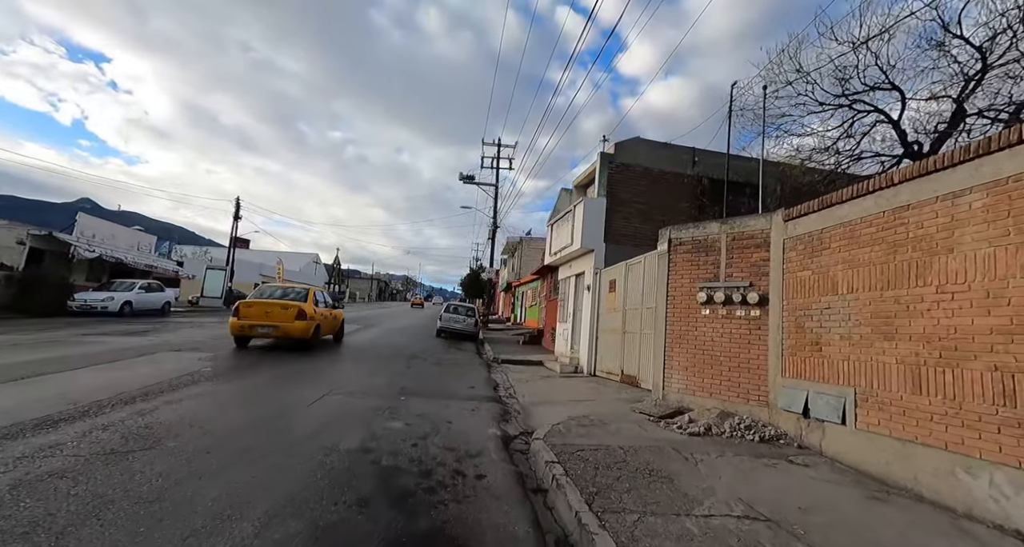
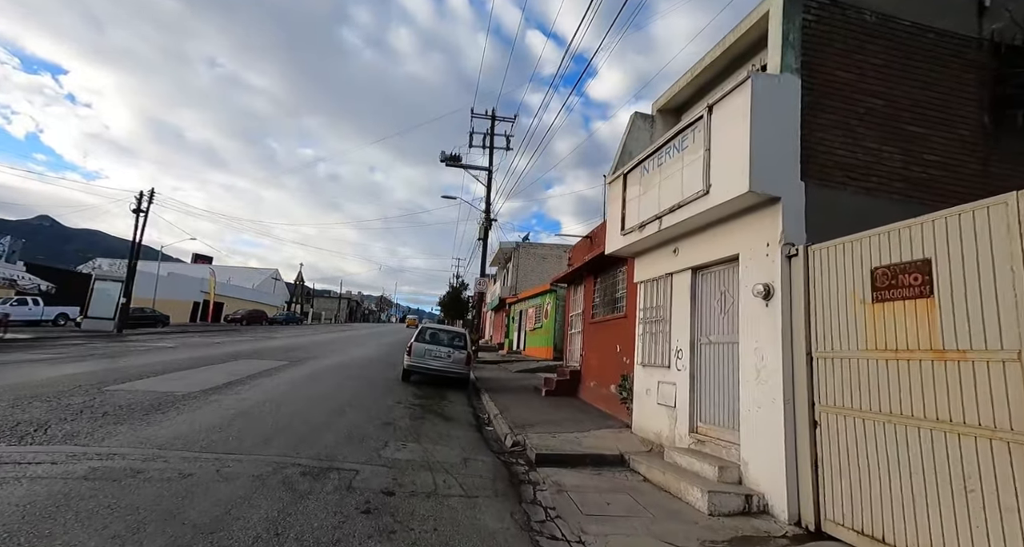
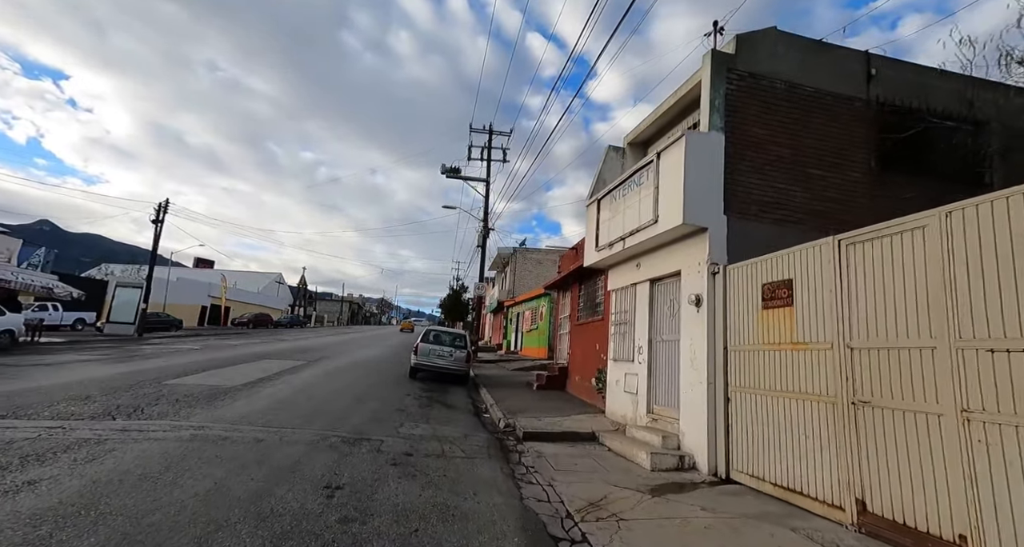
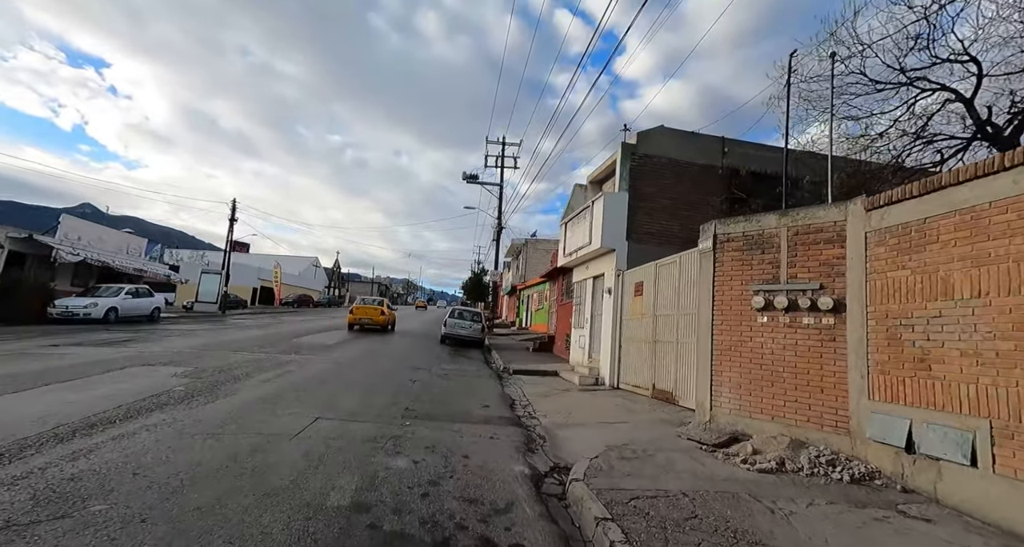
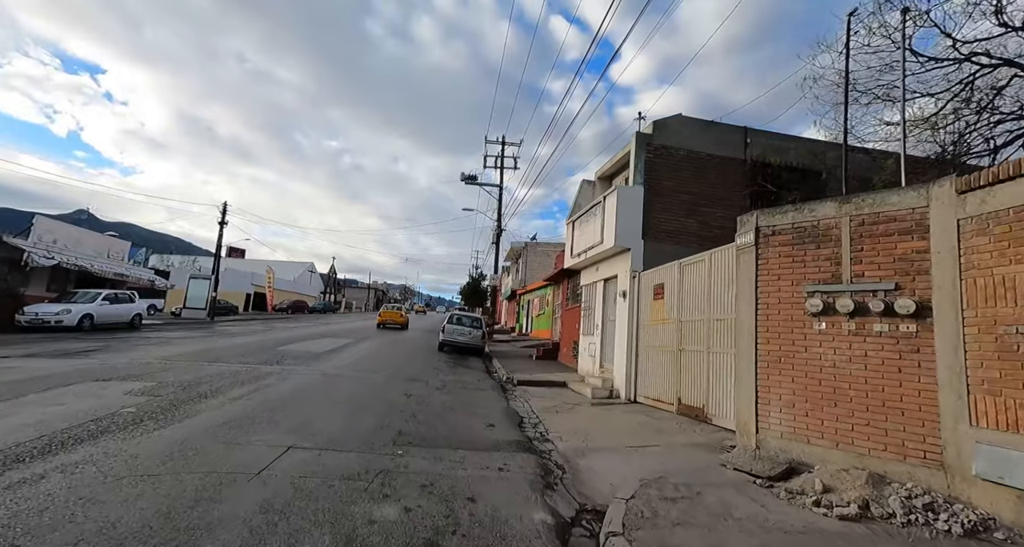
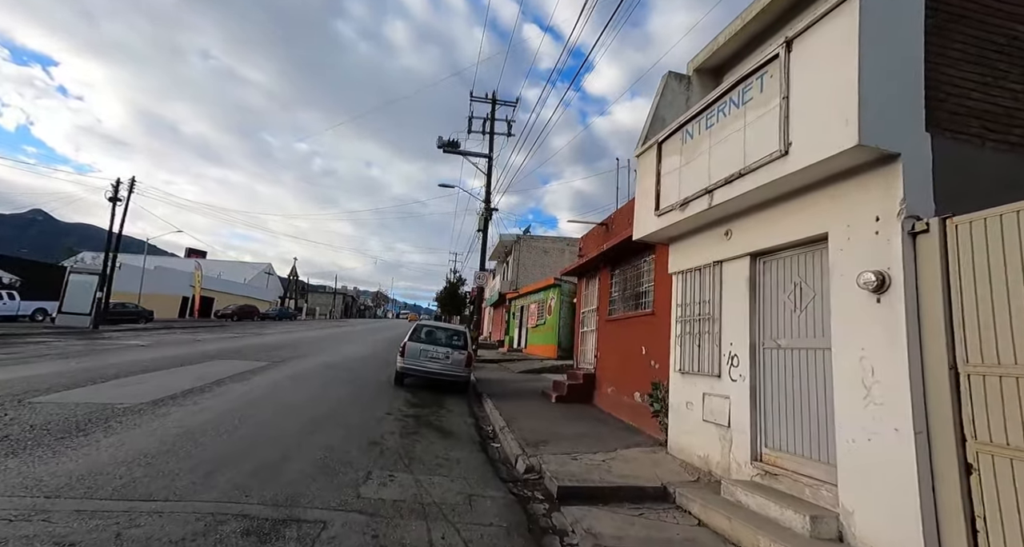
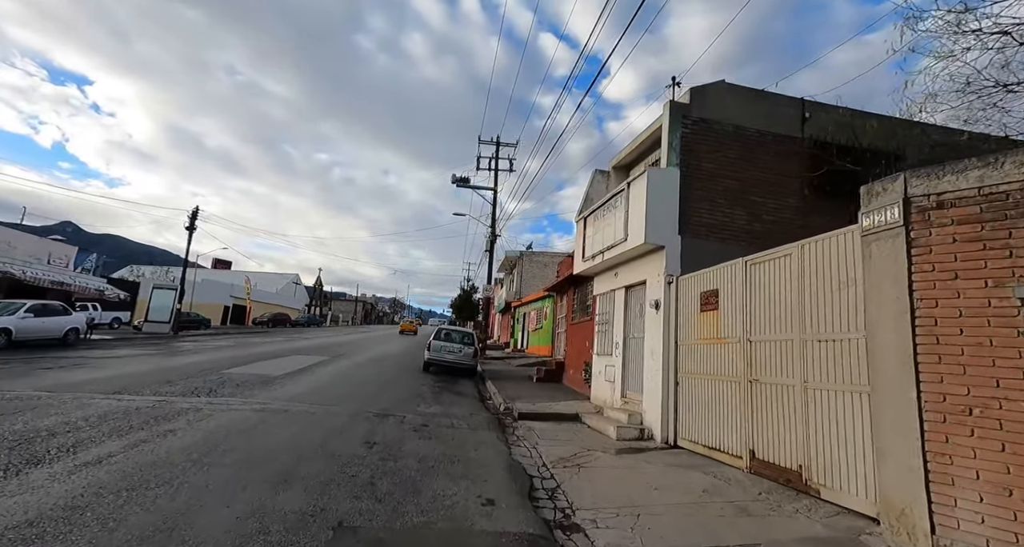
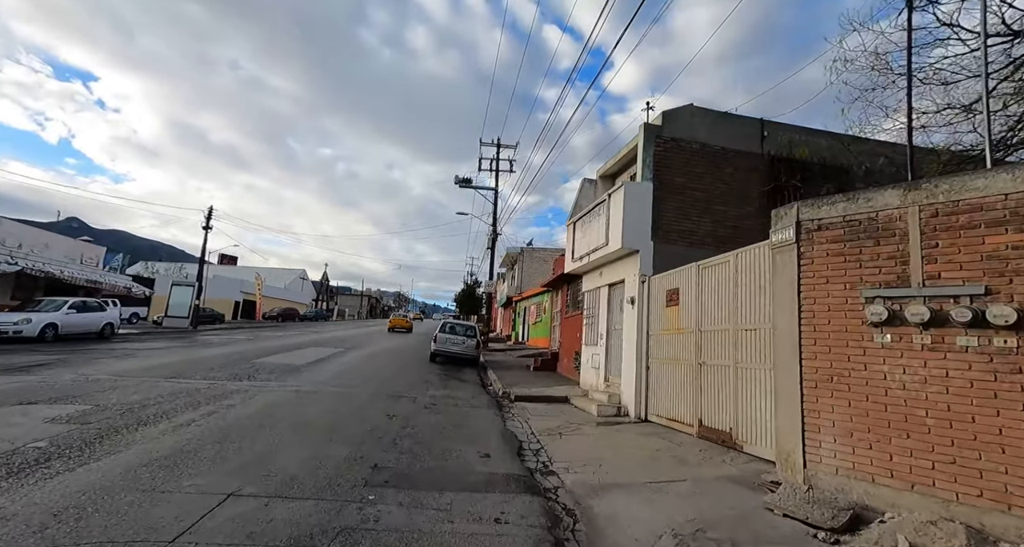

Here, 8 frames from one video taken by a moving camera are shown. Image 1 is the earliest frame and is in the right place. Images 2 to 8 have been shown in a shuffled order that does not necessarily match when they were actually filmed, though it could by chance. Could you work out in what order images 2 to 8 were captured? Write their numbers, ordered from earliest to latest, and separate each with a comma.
4, 5, 8, 7, 3, 2, 6
